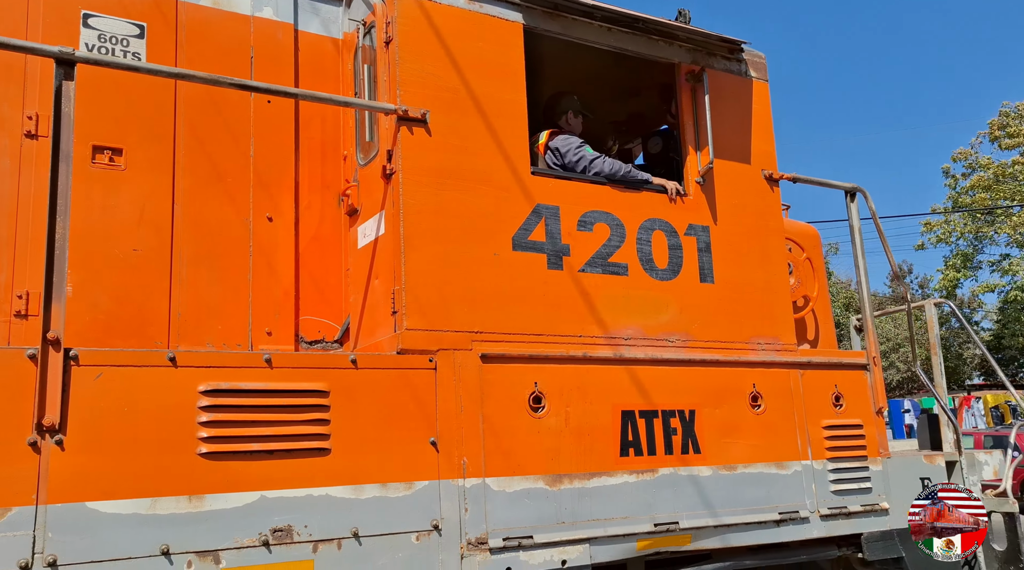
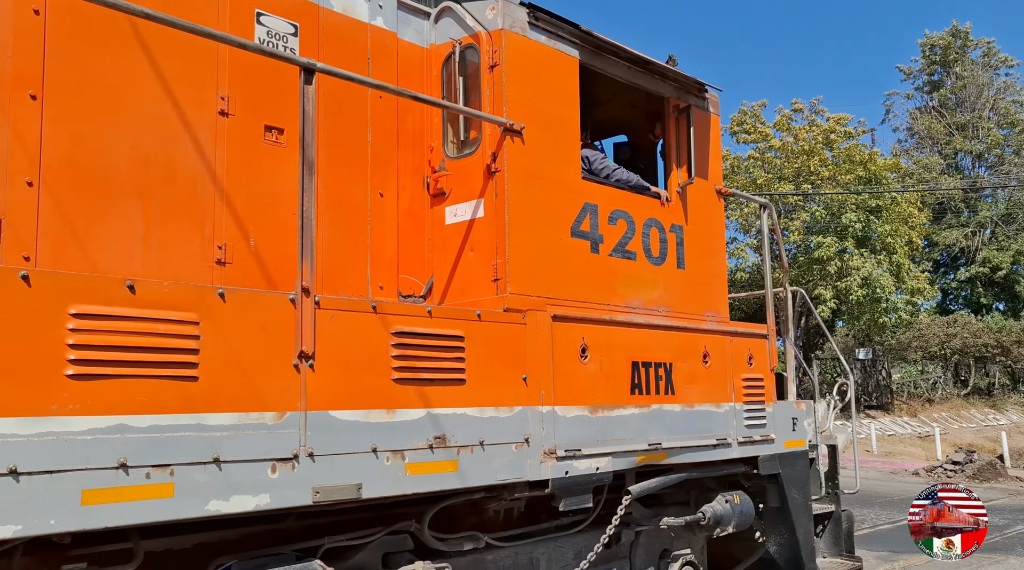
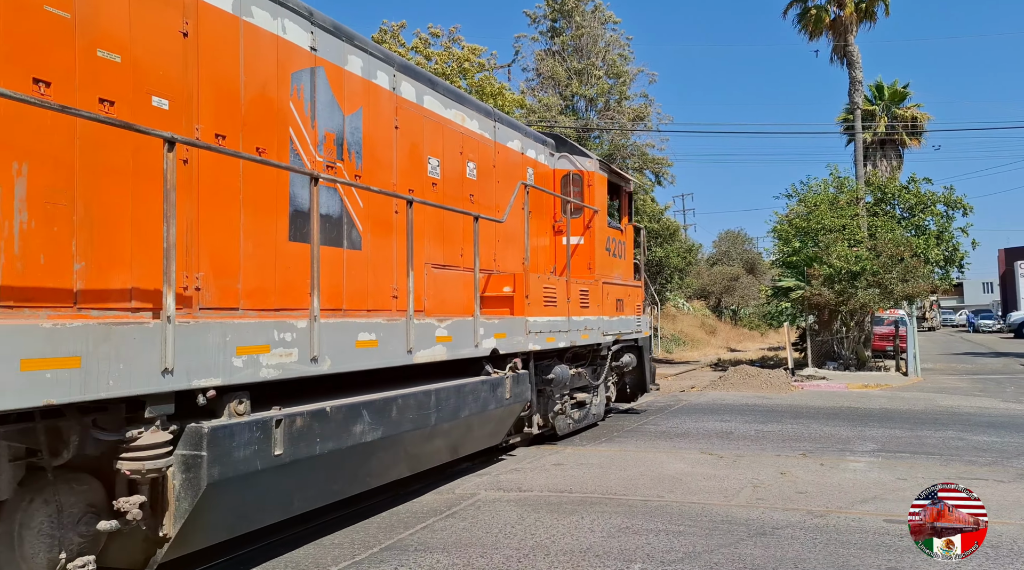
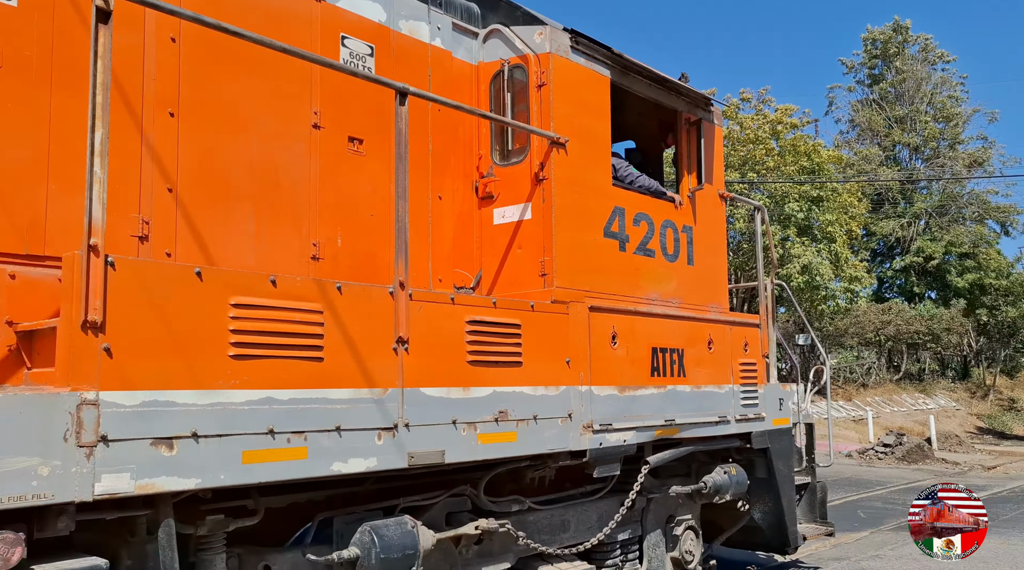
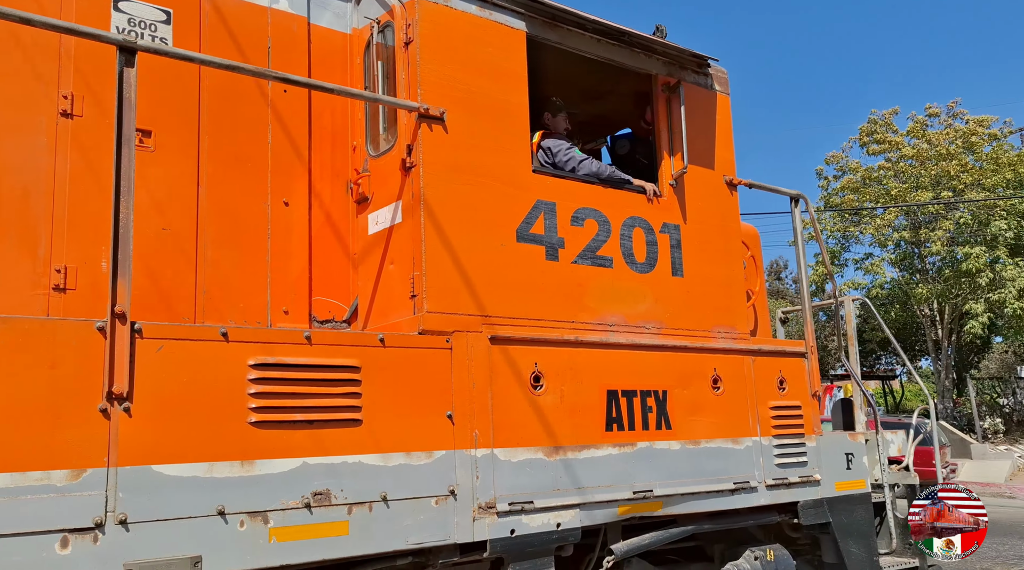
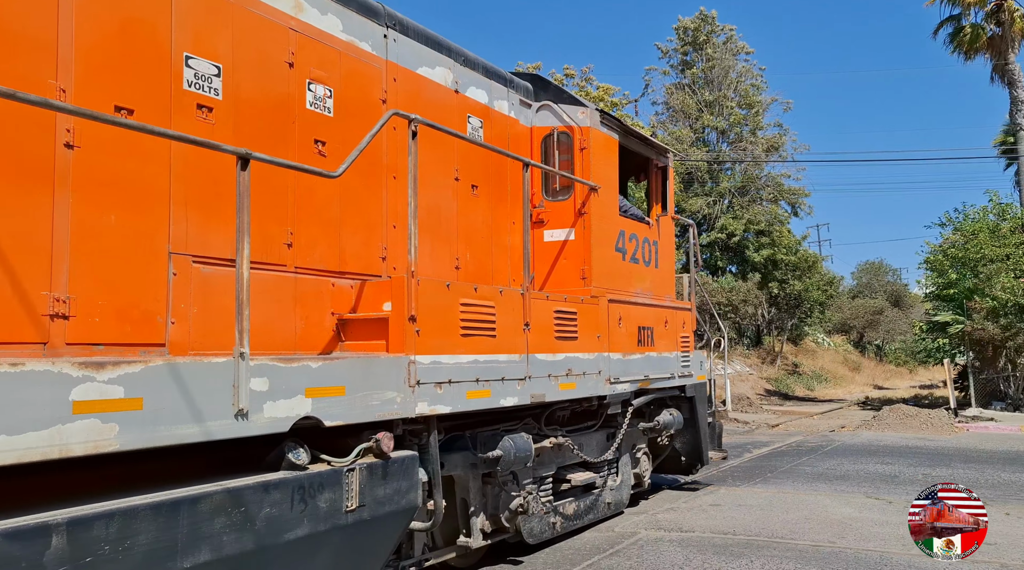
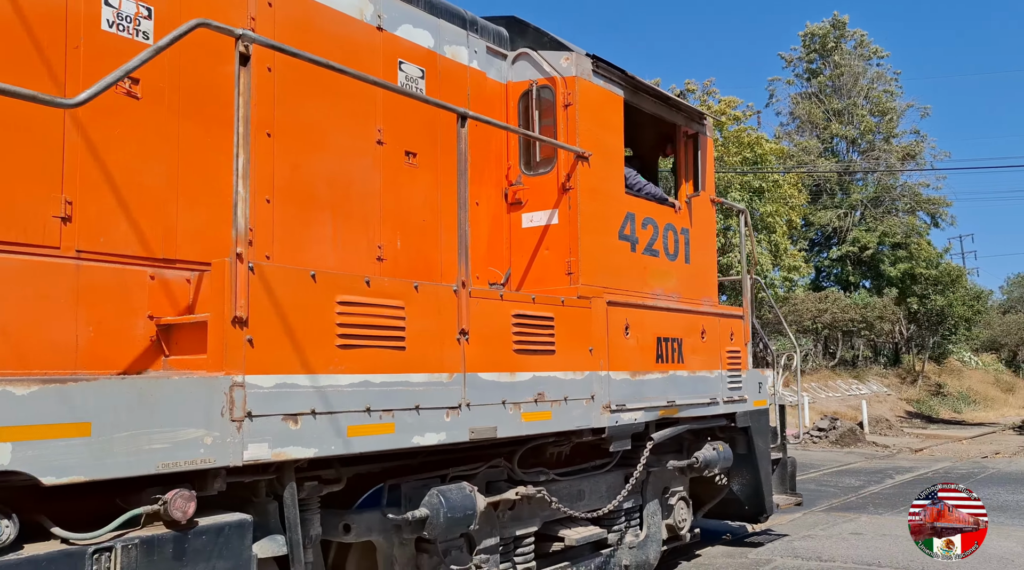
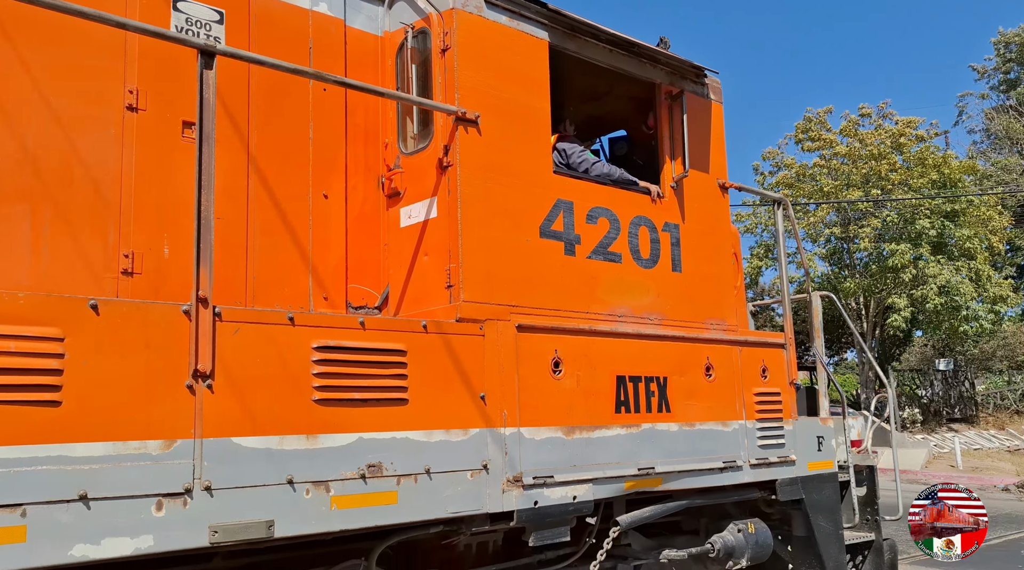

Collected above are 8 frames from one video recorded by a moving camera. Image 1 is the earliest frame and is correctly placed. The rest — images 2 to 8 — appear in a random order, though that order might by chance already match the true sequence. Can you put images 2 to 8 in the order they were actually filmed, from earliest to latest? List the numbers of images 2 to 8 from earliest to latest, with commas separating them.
5, 8, 2, 4, 7, 6, 3
